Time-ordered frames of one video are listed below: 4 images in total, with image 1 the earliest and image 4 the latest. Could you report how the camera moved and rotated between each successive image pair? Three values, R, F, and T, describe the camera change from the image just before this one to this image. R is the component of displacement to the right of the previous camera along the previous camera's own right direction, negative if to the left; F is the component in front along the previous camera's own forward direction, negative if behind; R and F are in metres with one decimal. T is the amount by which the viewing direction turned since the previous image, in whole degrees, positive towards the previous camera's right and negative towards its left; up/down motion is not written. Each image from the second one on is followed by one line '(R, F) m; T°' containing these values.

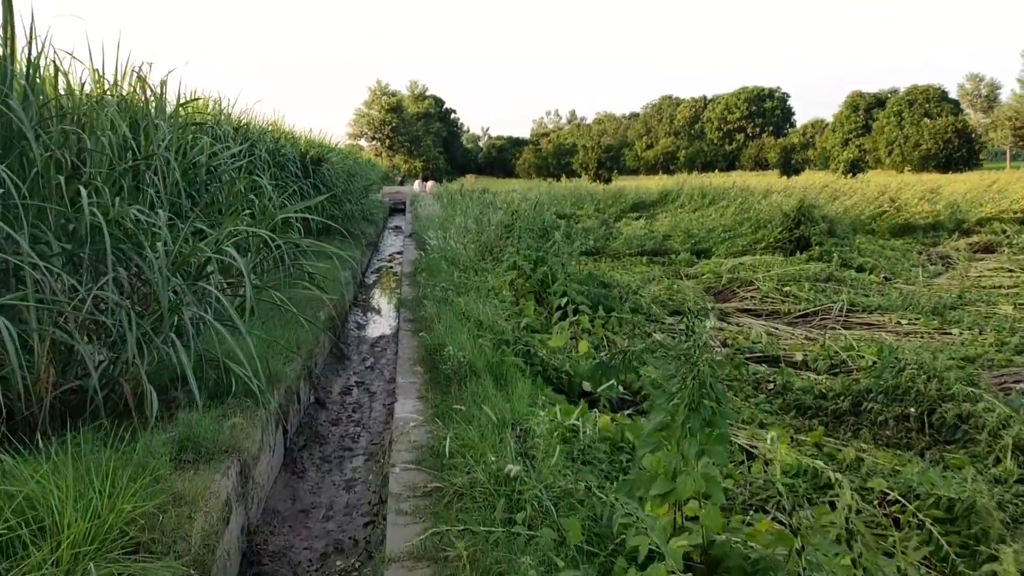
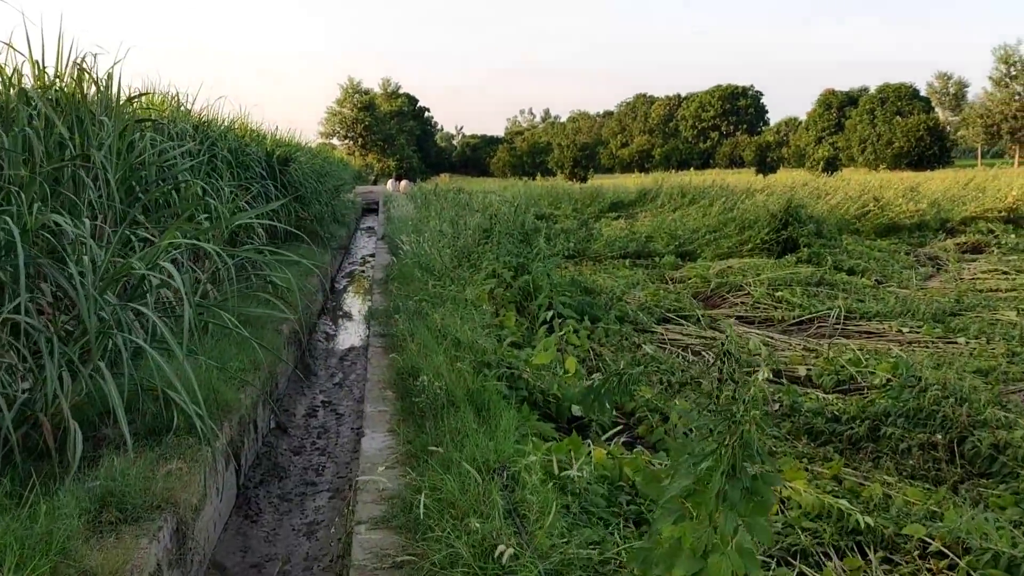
(0.0, +0.3) m; +2°
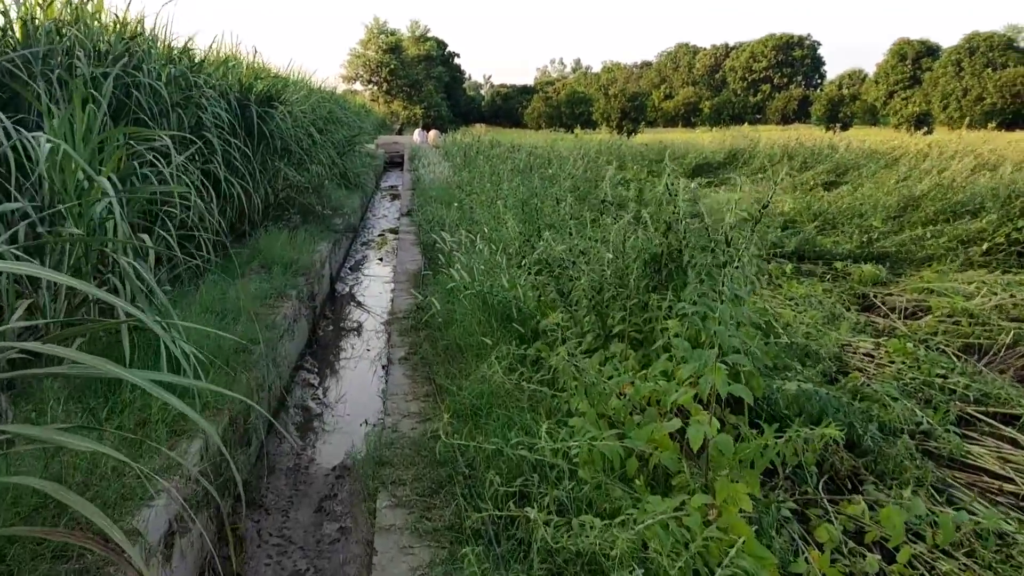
(-0.3, +2.0) m; -2°
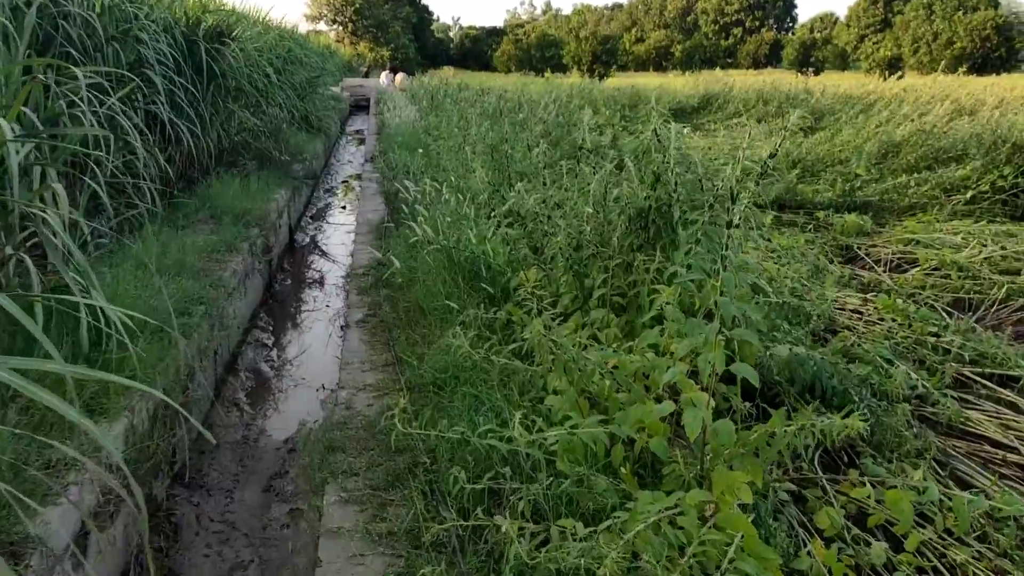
(0.0, +0.2) m; +2°
